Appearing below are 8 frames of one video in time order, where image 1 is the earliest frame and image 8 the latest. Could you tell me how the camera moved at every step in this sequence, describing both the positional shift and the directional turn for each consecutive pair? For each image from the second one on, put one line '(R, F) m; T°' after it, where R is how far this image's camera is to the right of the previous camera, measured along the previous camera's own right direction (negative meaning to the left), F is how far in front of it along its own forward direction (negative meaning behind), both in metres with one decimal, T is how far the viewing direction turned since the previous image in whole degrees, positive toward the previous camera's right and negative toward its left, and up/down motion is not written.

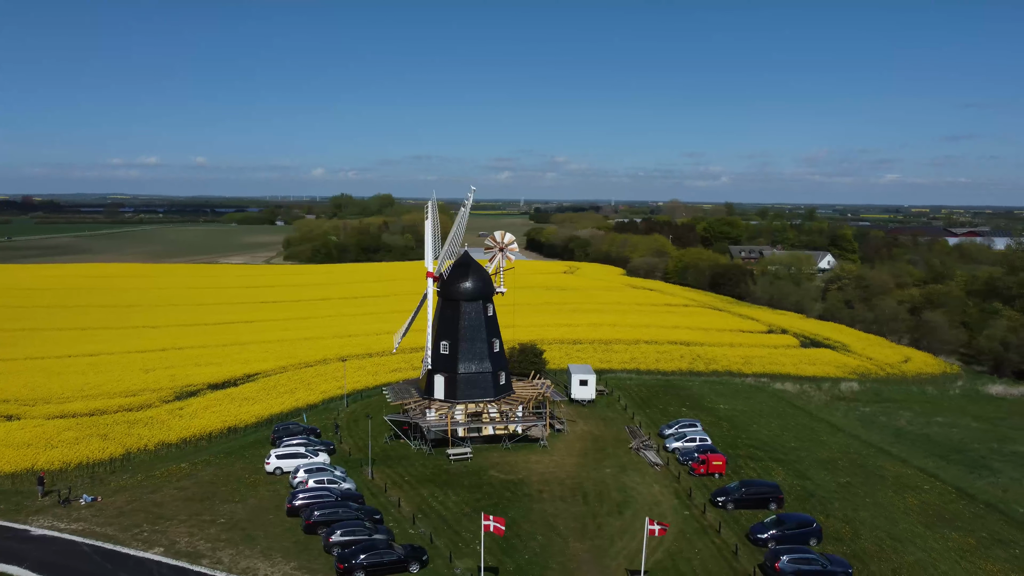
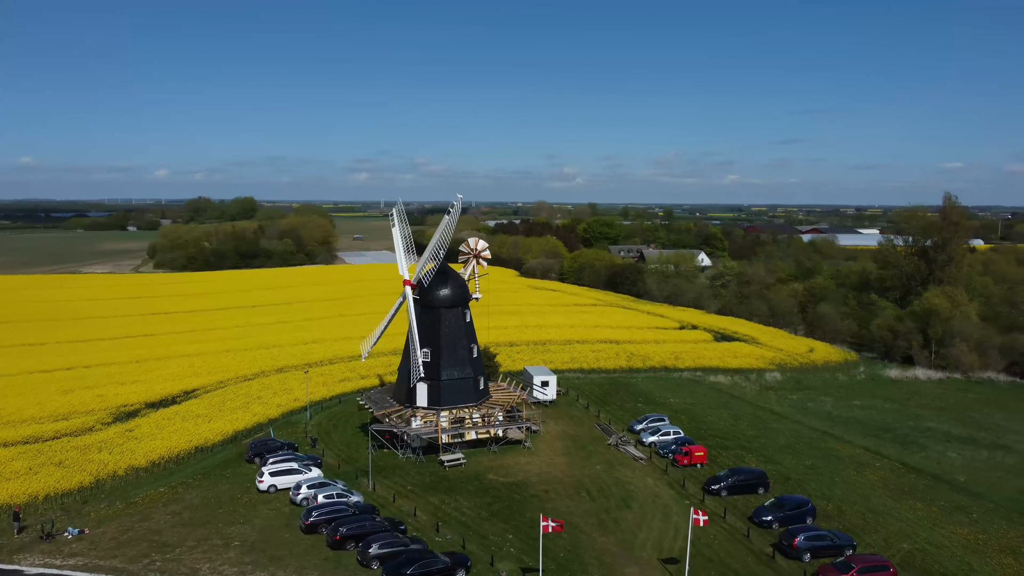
(-3.8, -0.2) m; +10°
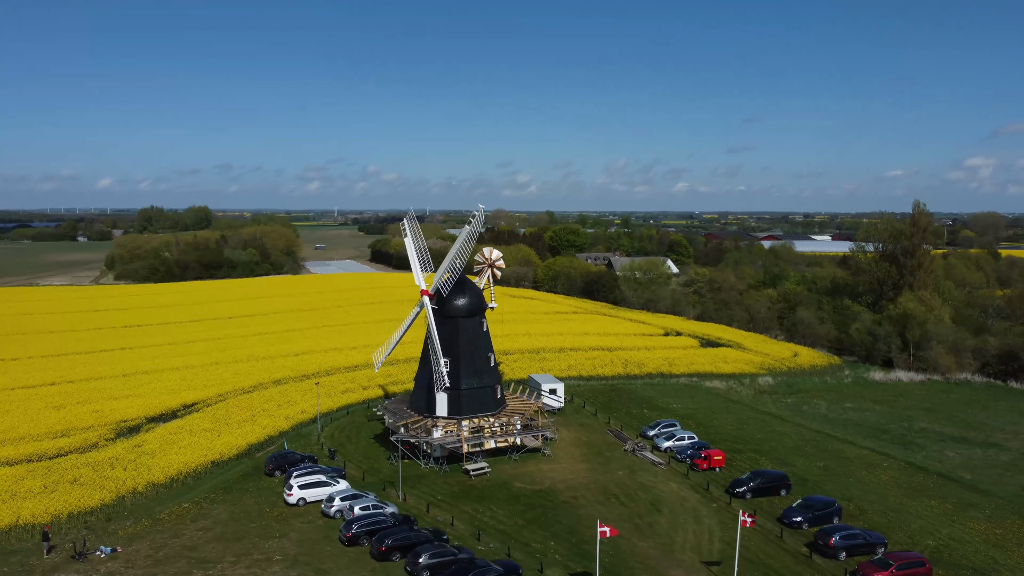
(-2.1, -0.2) m; +3°
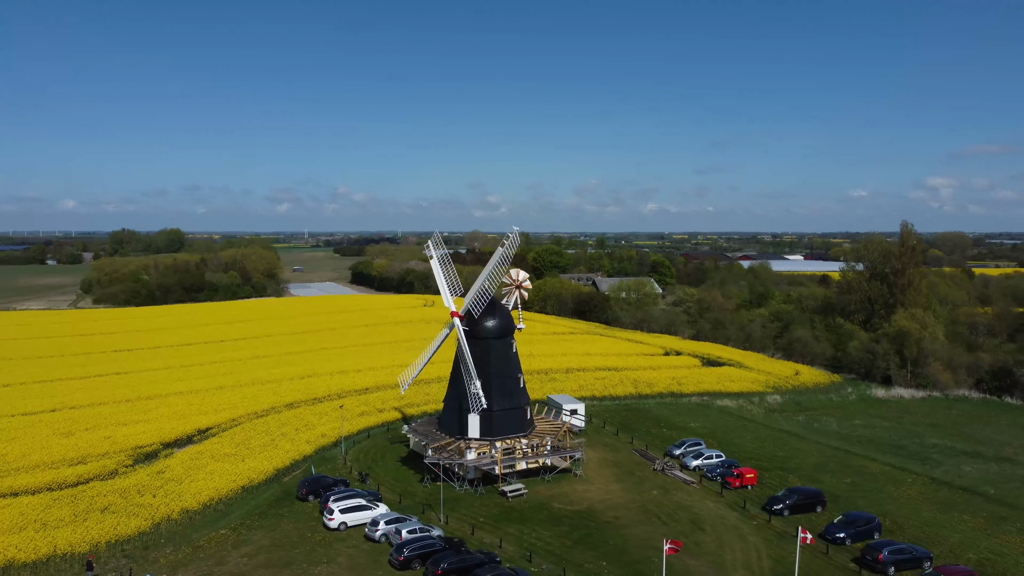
(-1.9, -0.1) m; +2°
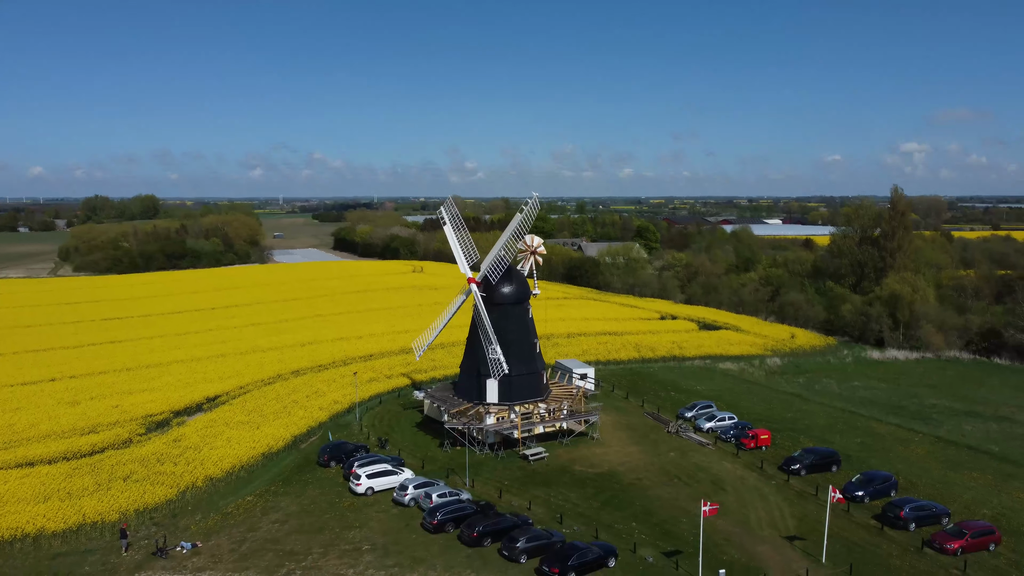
(-1.3, 0.0) m; +2°
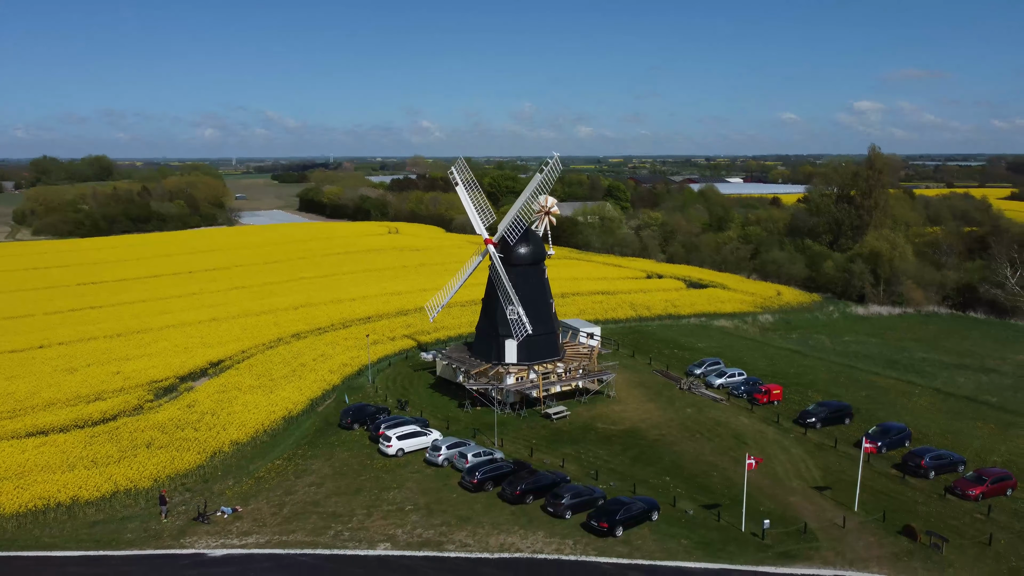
(-1.9, 0.0) m; +3°
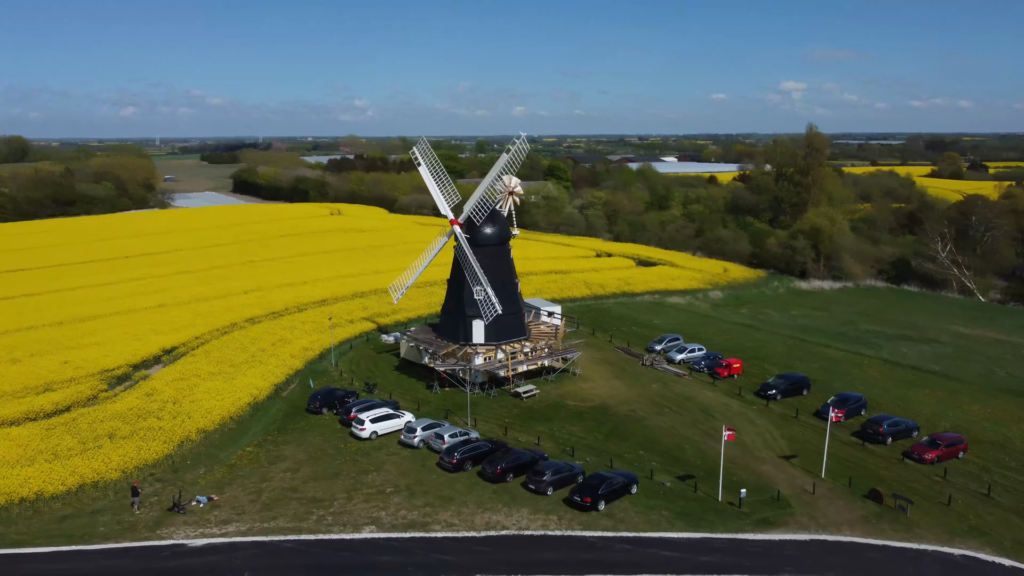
(-1.0, 0.0) m; +4°
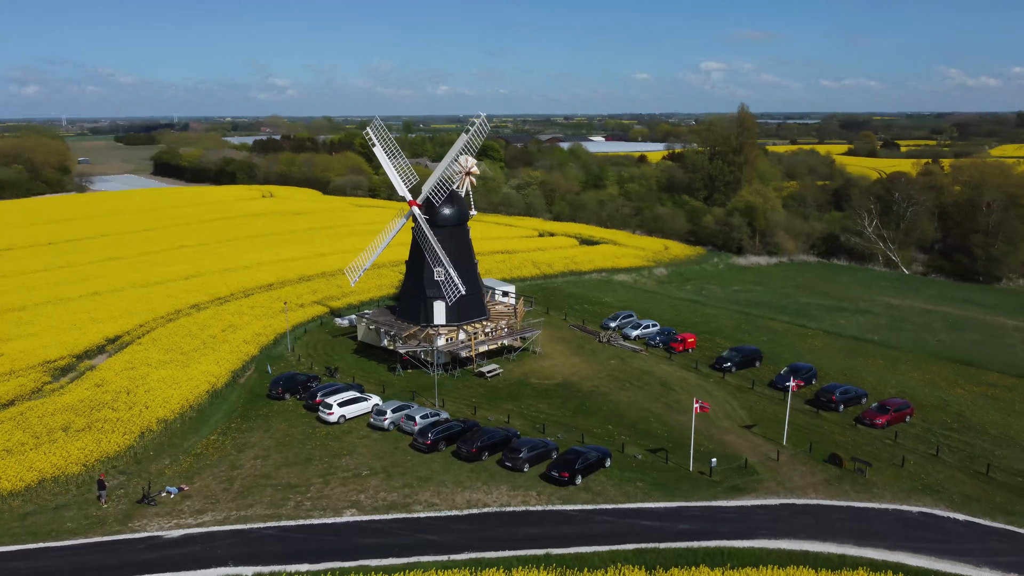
(-1.1, -0.1) m; +5°
